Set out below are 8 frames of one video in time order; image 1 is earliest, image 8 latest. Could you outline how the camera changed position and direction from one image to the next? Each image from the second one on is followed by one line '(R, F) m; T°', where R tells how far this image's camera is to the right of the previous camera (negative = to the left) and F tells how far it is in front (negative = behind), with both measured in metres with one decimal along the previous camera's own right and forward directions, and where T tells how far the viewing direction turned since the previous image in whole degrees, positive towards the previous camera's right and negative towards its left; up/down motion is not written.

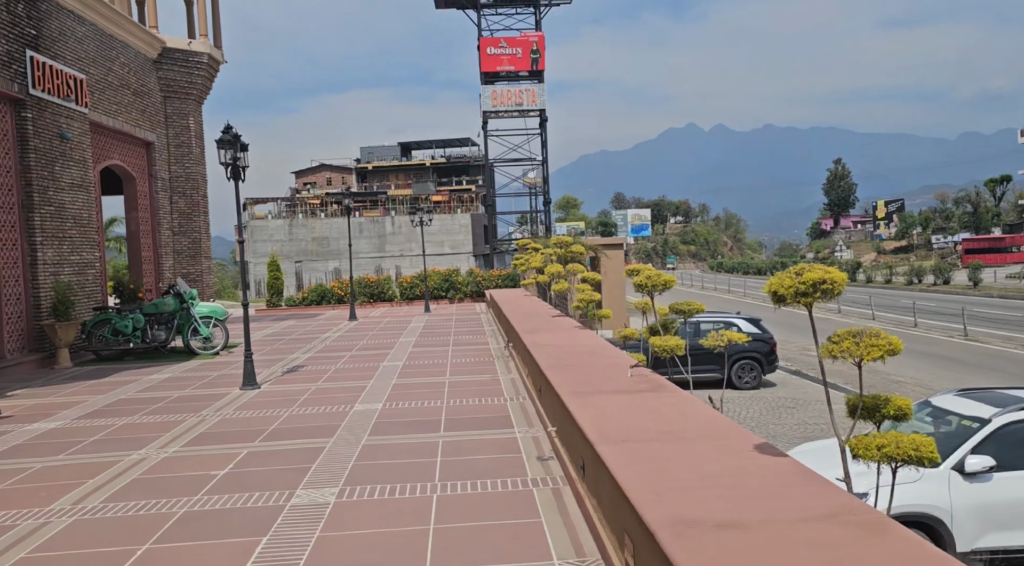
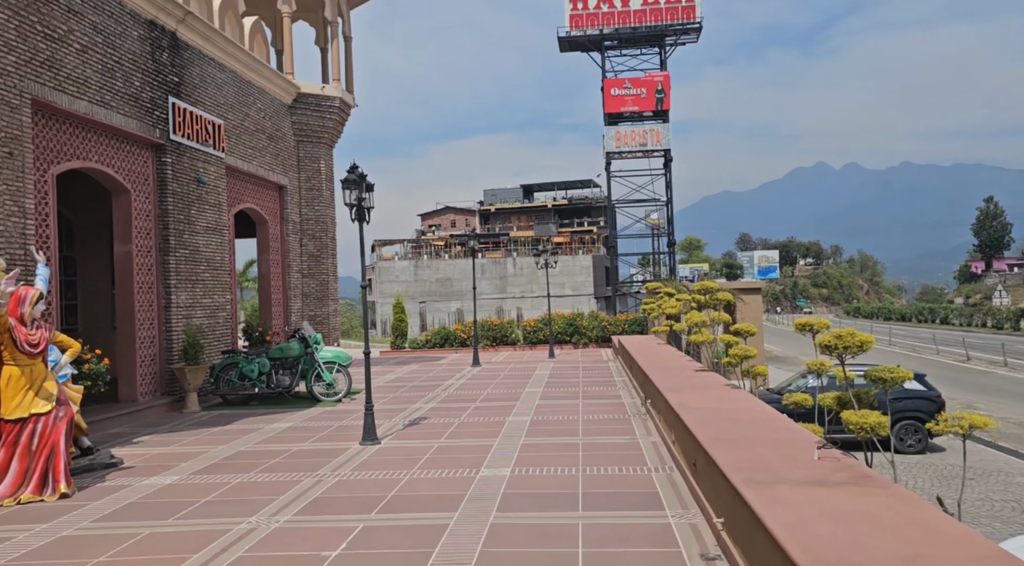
(-0.3, +0.9) m; -9°
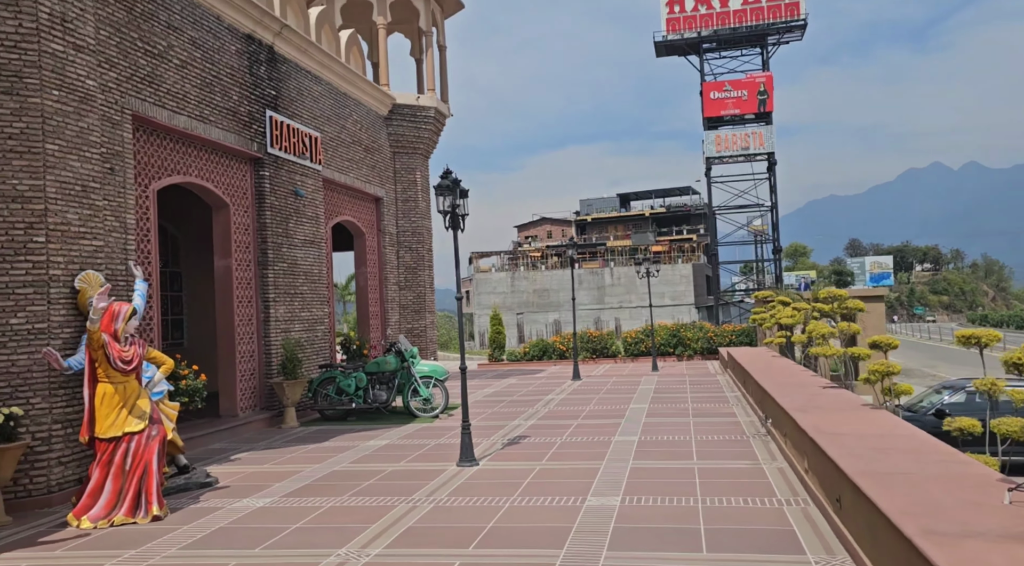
(-0.1, +0.7) m; -7°
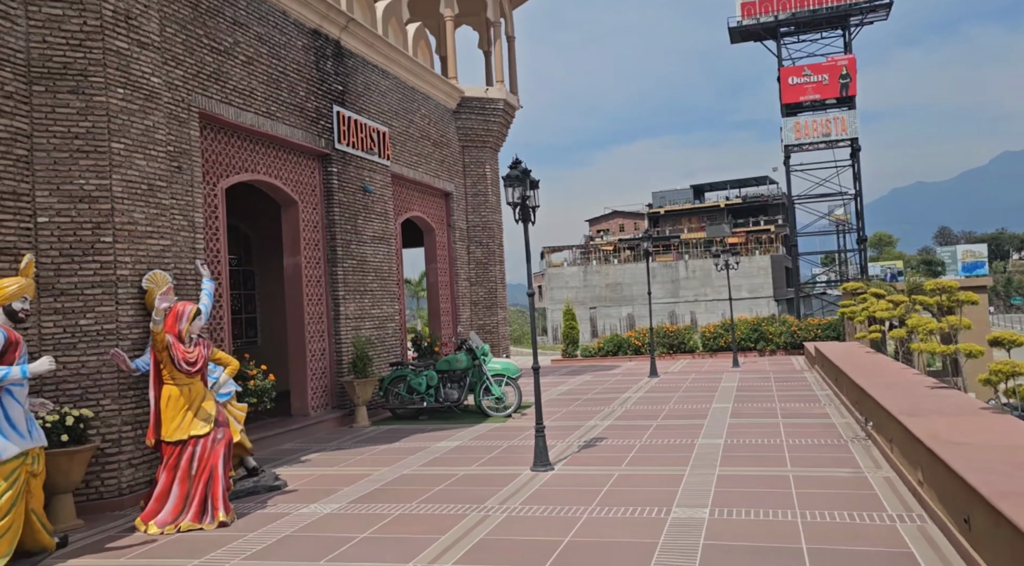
(0.0, +0.5) m; -5°
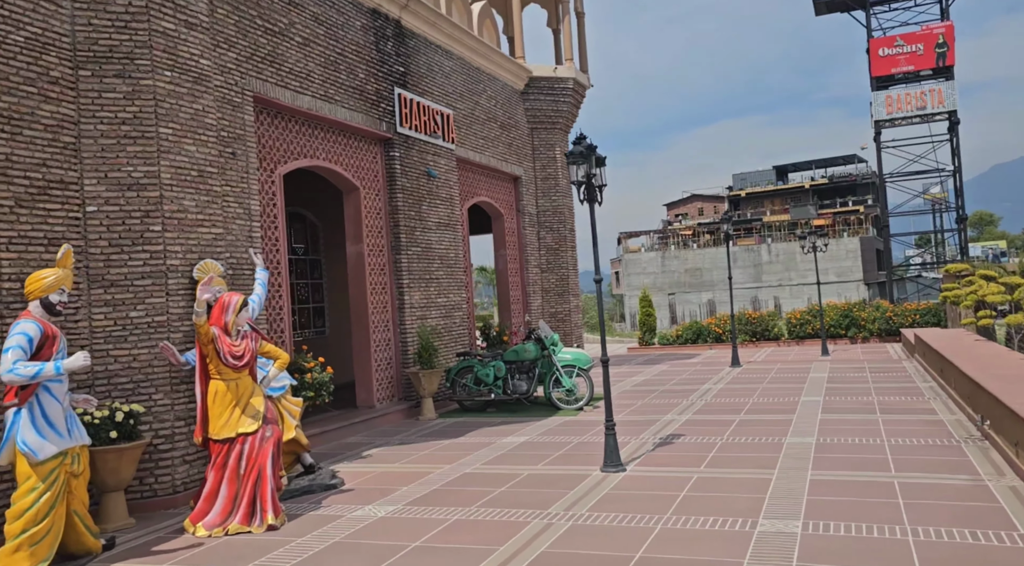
(+0.1, +0.7) m; -6°
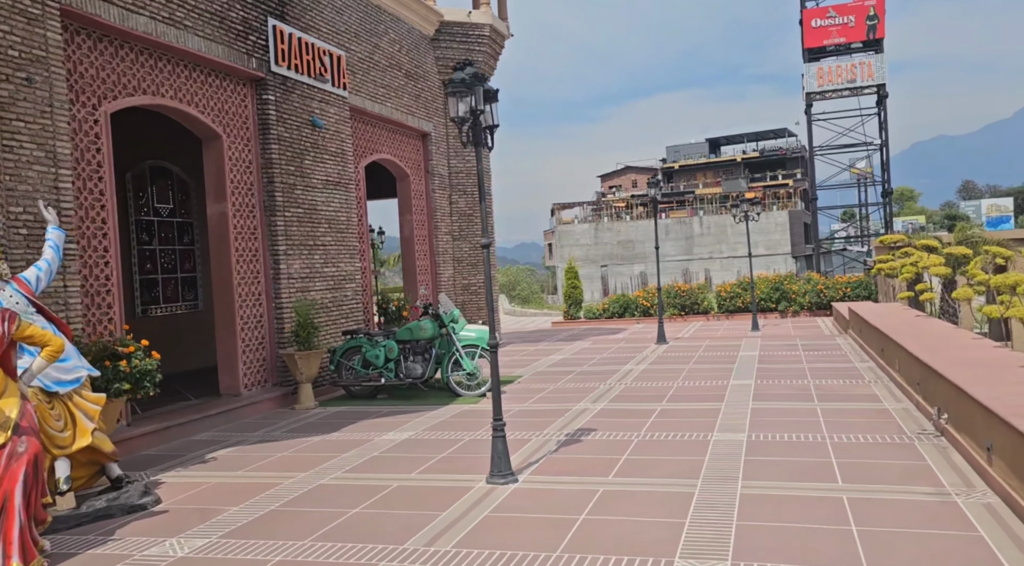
(+0.6, +1.7) m; +5°
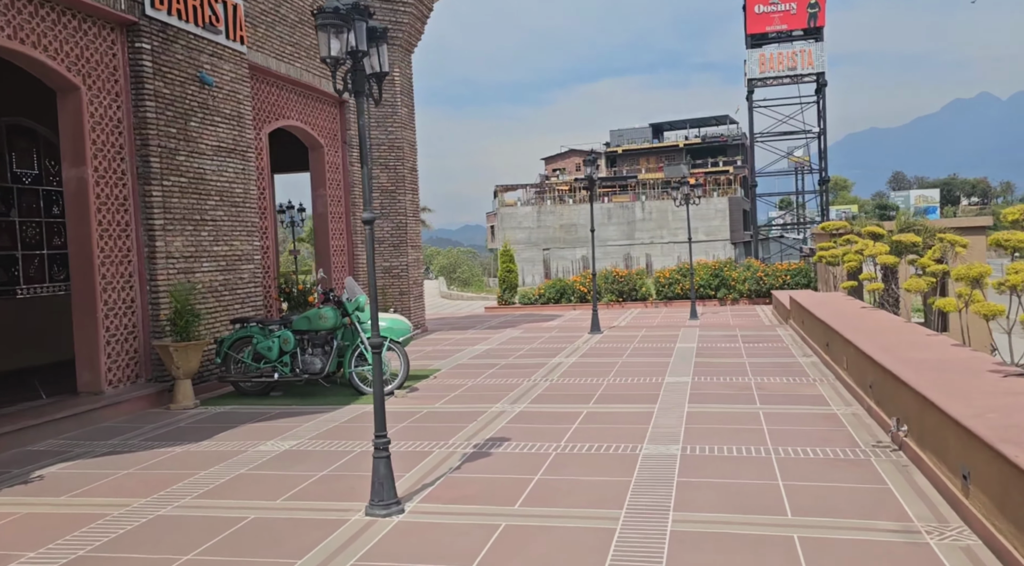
(+0.4, +1.2) m; +4°
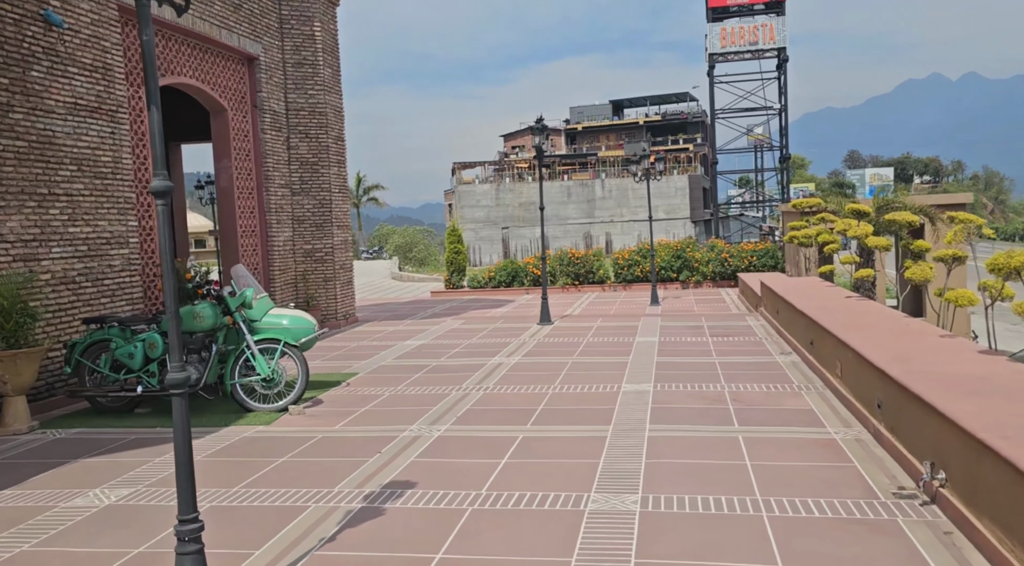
(+0.4, +1.8) m; +3°
